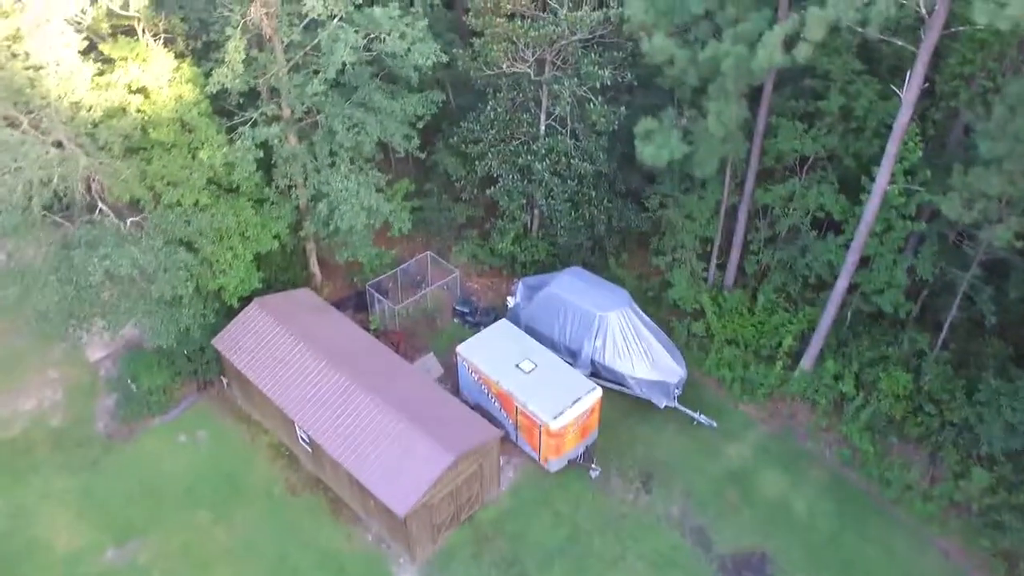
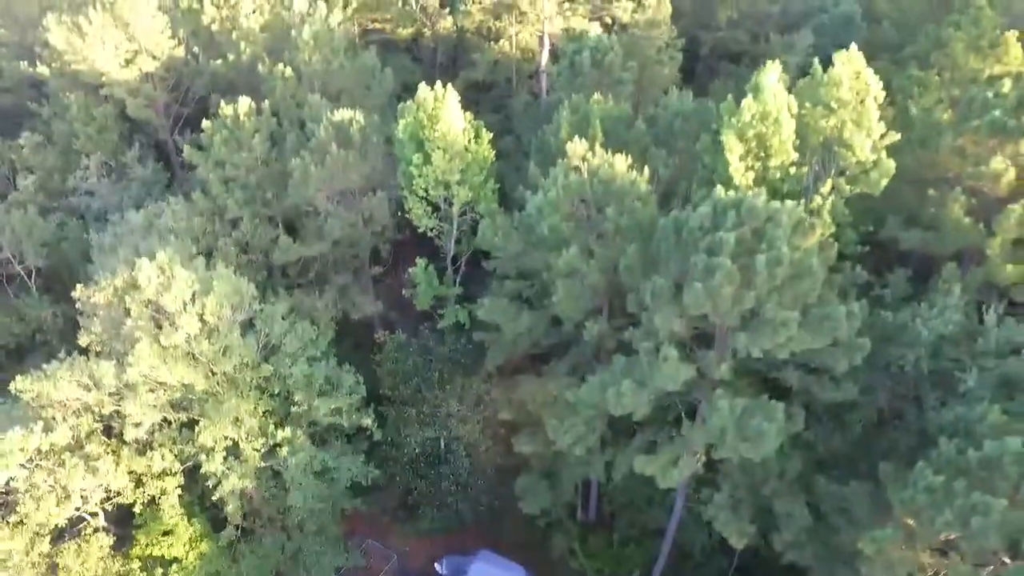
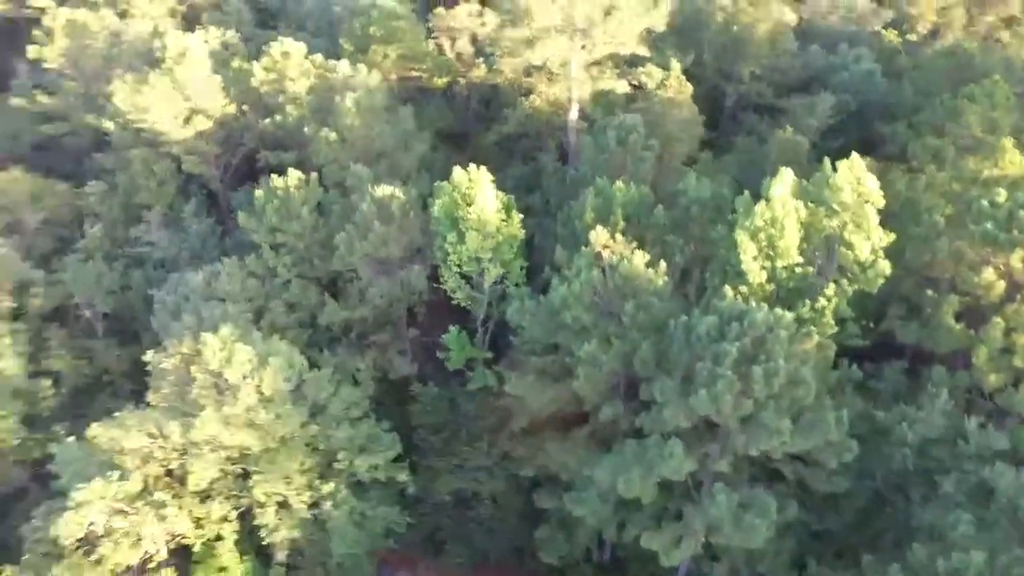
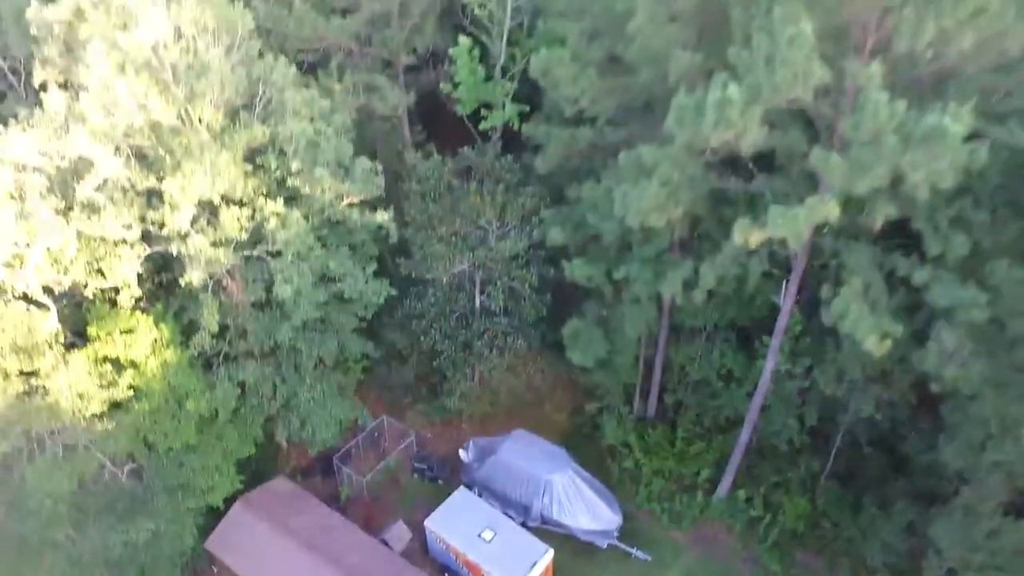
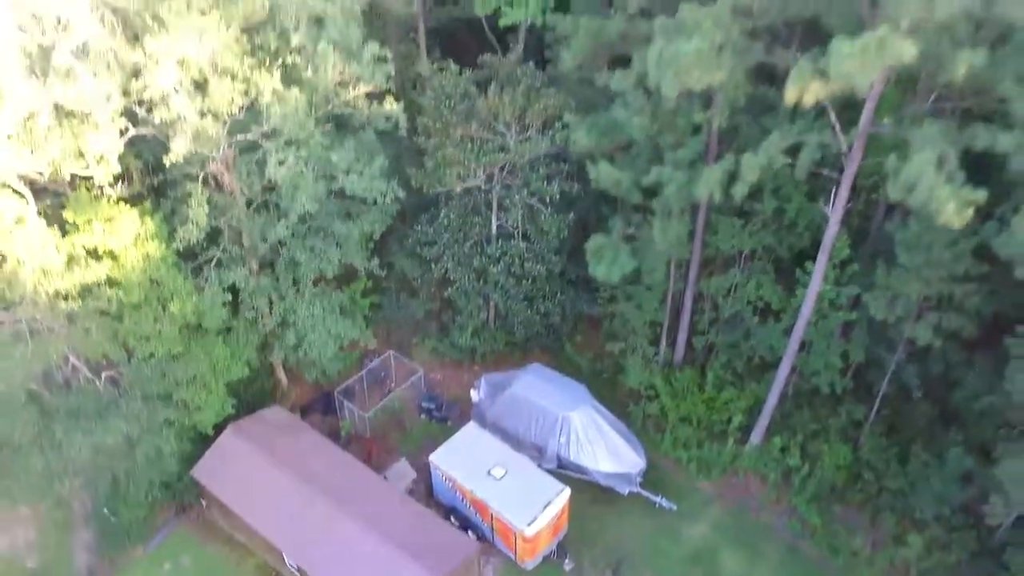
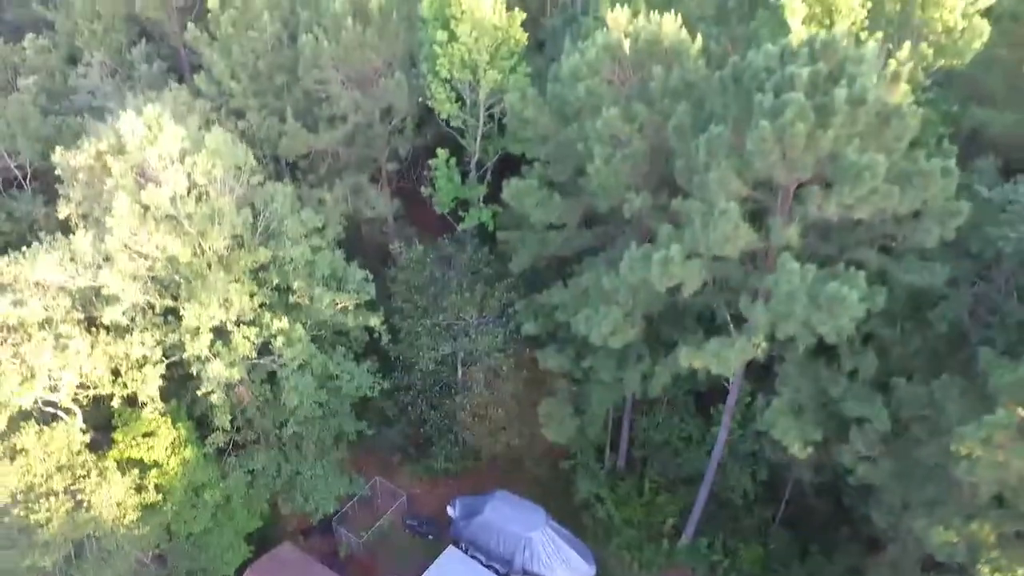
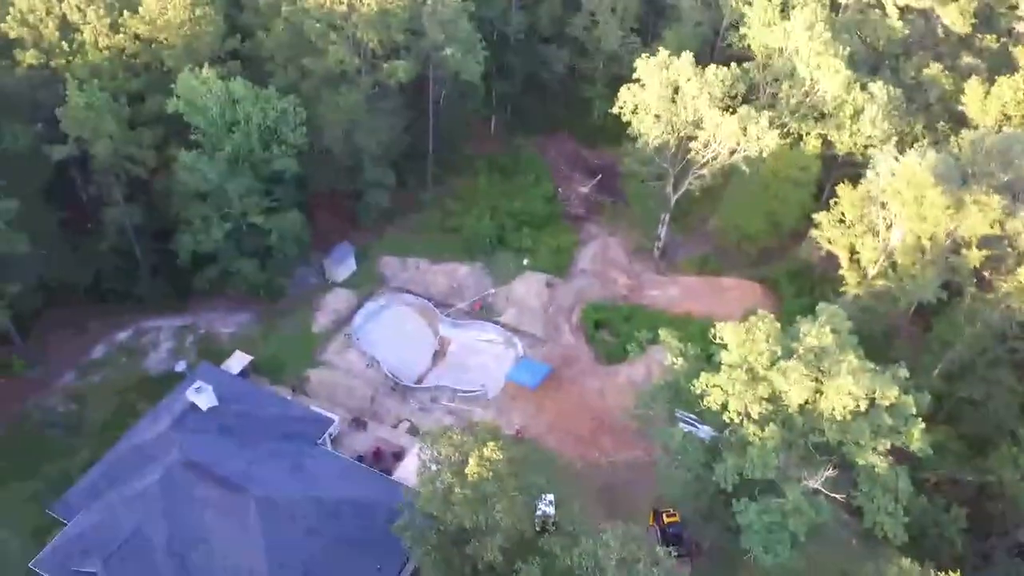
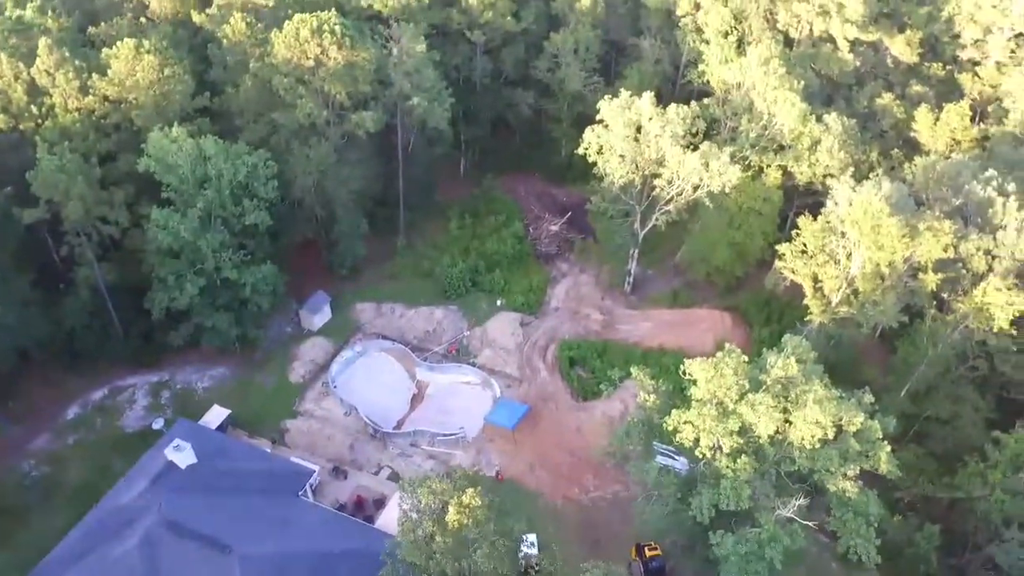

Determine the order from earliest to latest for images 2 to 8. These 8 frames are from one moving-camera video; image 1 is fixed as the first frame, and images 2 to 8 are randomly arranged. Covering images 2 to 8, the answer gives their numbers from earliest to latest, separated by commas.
5, 4, 6, 2, 3, 7, 8
